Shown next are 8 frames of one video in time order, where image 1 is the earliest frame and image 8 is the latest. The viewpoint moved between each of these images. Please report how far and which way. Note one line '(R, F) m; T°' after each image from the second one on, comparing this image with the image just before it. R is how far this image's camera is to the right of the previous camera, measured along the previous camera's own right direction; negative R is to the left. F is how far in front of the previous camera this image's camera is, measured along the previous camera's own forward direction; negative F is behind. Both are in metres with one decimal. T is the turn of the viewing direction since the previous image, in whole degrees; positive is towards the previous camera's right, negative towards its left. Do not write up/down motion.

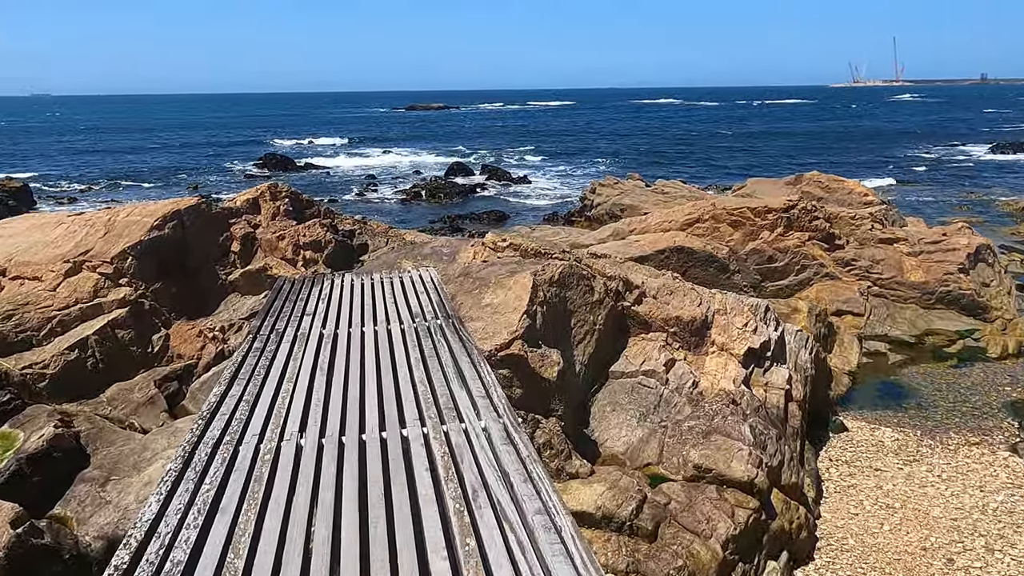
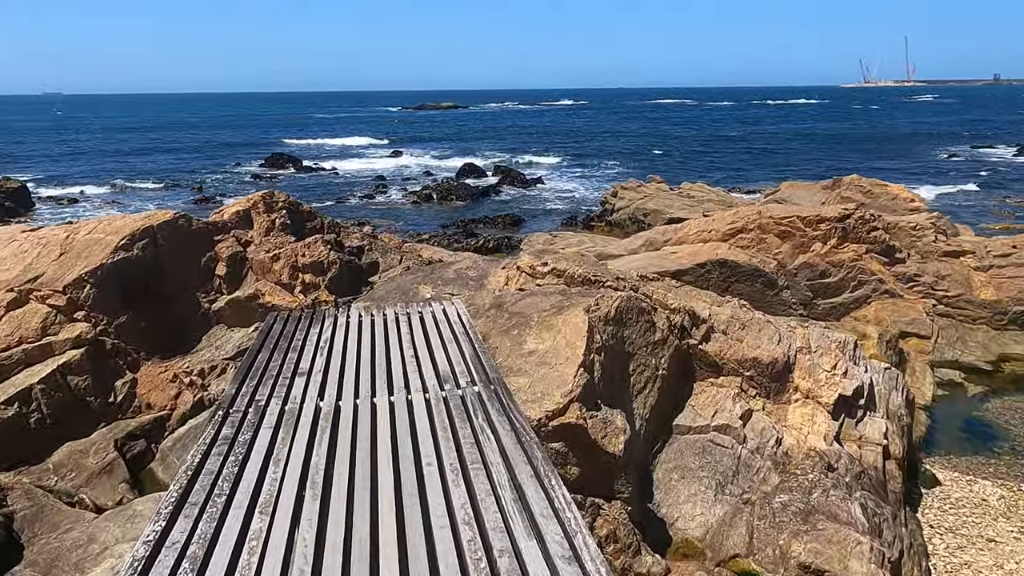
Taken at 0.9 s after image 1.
(-0.3, +1.6) m; -1°
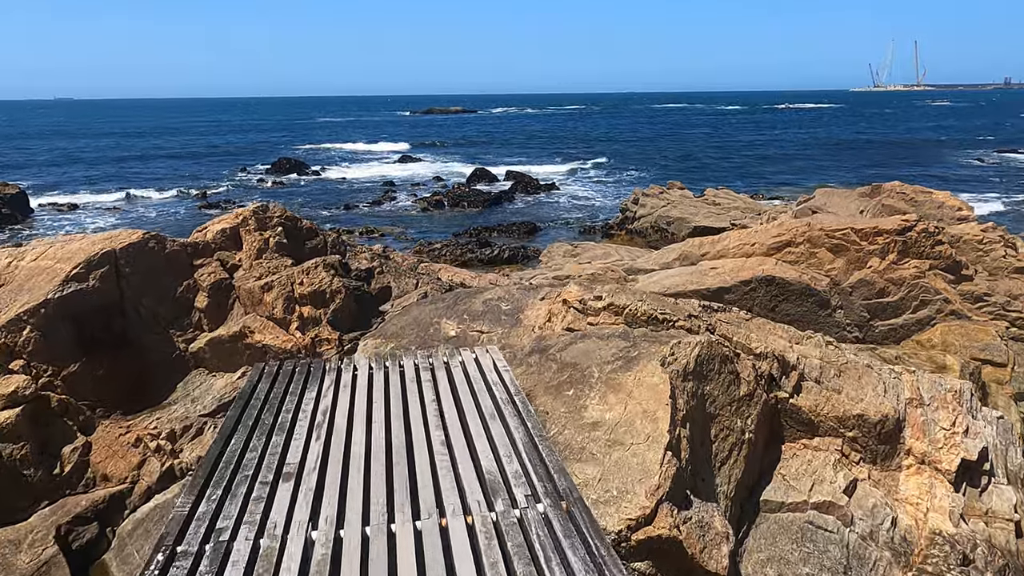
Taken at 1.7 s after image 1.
(-0.3, +1.4) m; -1°
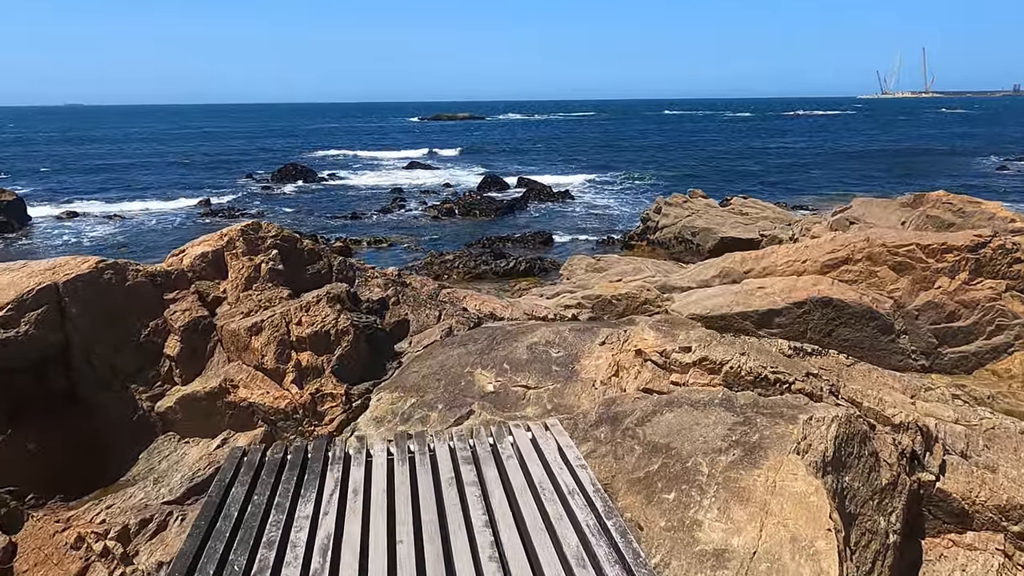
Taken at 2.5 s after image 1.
(-0.3, +1.4) m; 0°
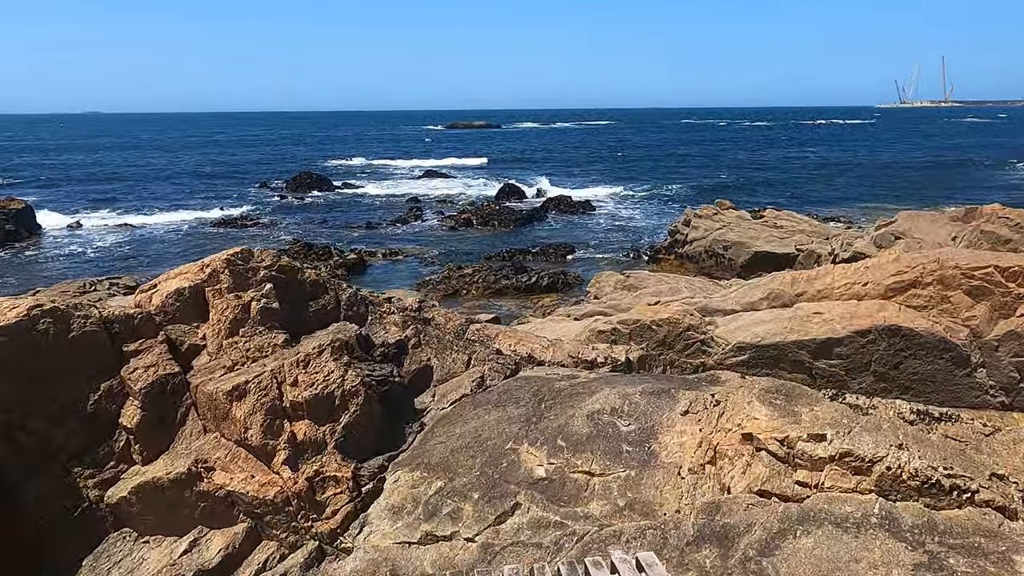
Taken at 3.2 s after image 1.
(-0.2, +1.2) m; -1°
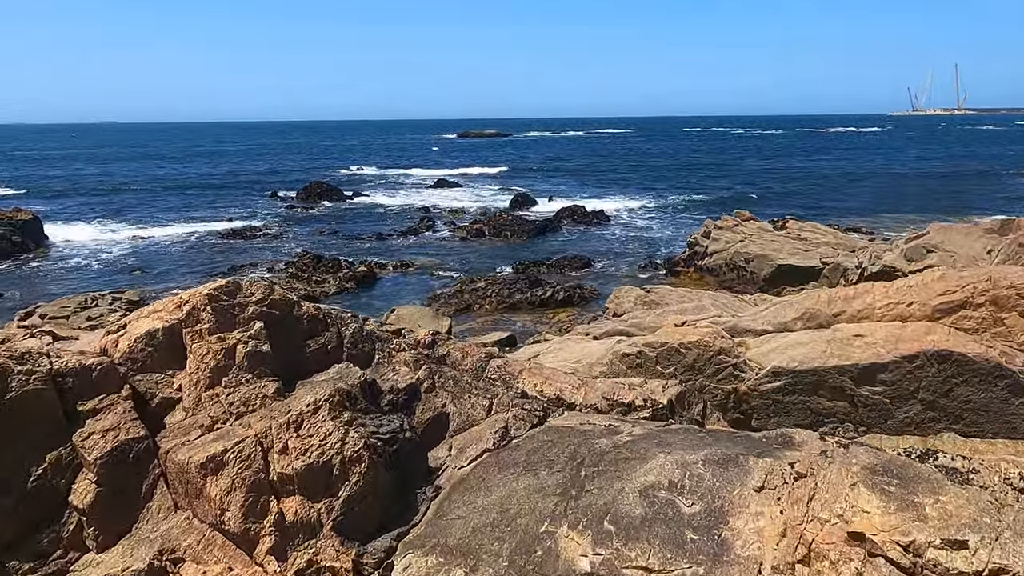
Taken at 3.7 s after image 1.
(-0.1, +0.7) m; -1°
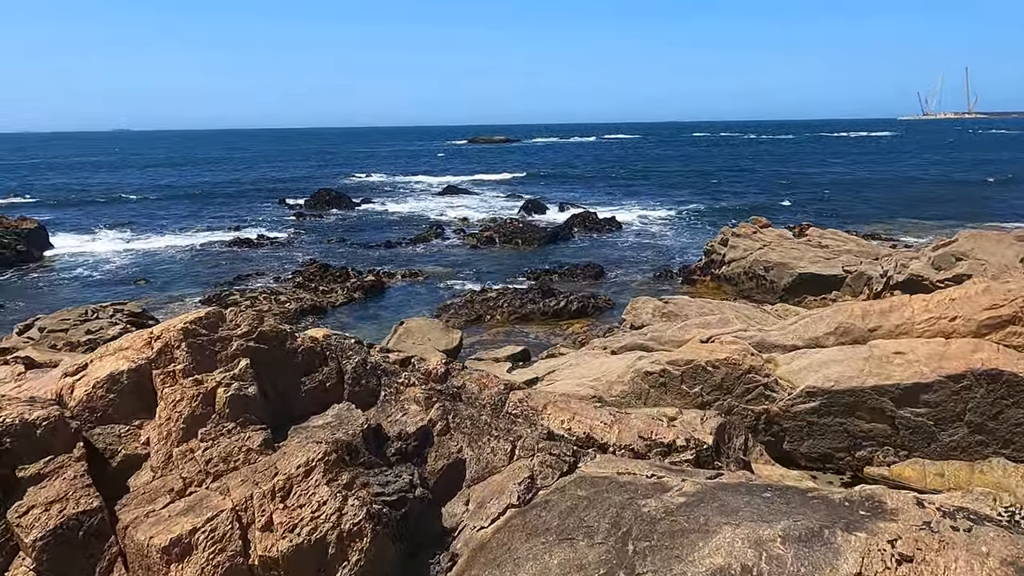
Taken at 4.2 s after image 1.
(-0.1, +0.6) m; -1°
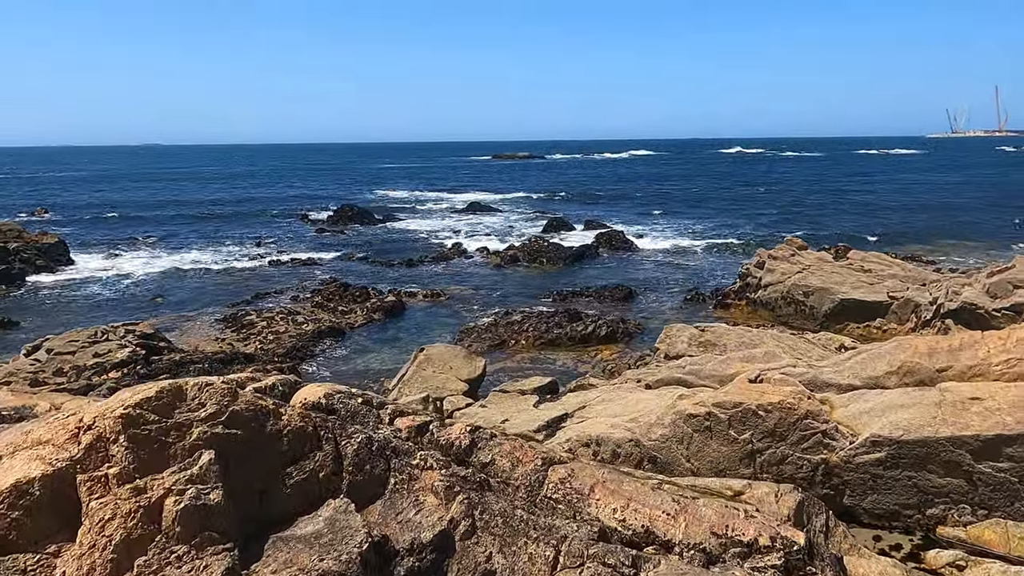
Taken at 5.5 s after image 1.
(-0.1, +0.9) m; -2°
